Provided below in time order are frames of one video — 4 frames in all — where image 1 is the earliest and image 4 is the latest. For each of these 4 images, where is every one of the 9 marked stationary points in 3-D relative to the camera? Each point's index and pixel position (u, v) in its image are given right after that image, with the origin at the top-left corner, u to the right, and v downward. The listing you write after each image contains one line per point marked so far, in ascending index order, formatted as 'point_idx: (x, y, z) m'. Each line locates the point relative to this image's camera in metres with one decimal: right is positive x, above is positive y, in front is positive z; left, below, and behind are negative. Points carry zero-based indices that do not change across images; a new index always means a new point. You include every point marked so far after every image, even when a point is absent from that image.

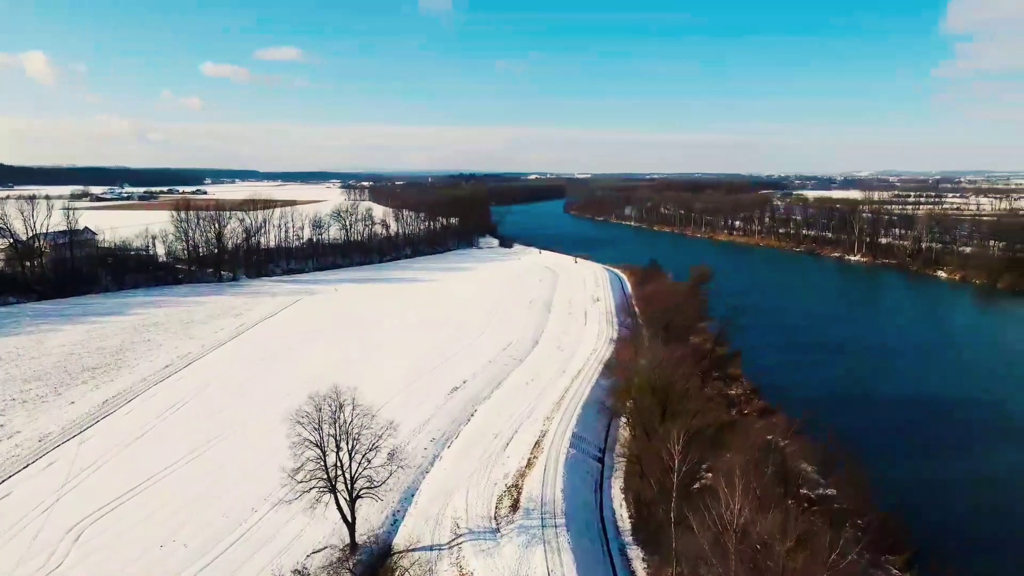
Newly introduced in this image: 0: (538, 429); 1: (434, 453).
0: (+0.7, -4.0, +20.0) m
1: (-2.0, -4.3, +18.7) m
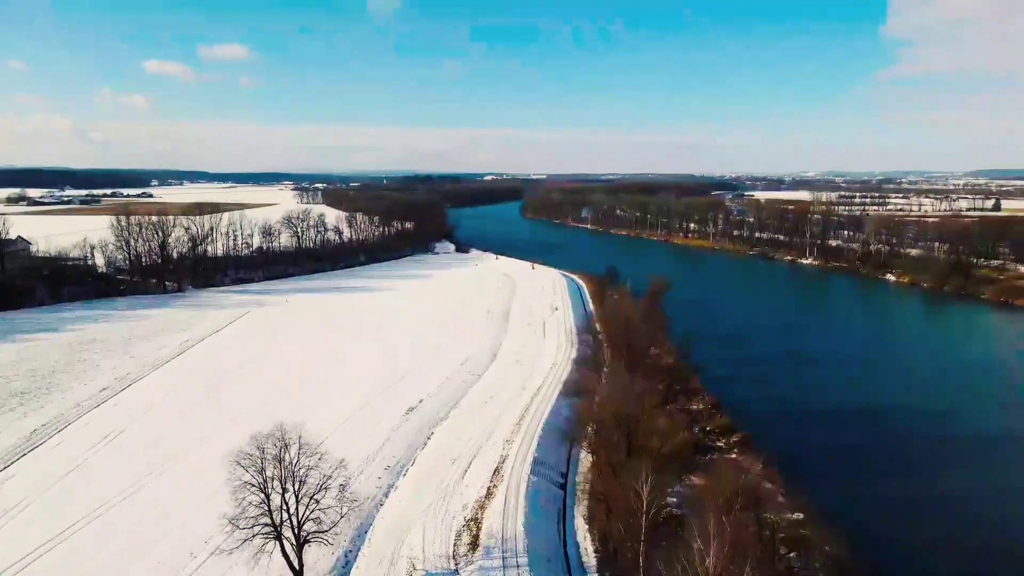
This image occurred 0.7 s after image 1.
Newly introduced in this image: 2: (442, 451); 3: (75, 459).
0: (-0.4, -4.5, +19.3) m
1: (-3.1, -4.8, +17.8) m
2: (-1.9, -4.5, +19.9) m
3: (-12.1, -4.7, +19.9) m
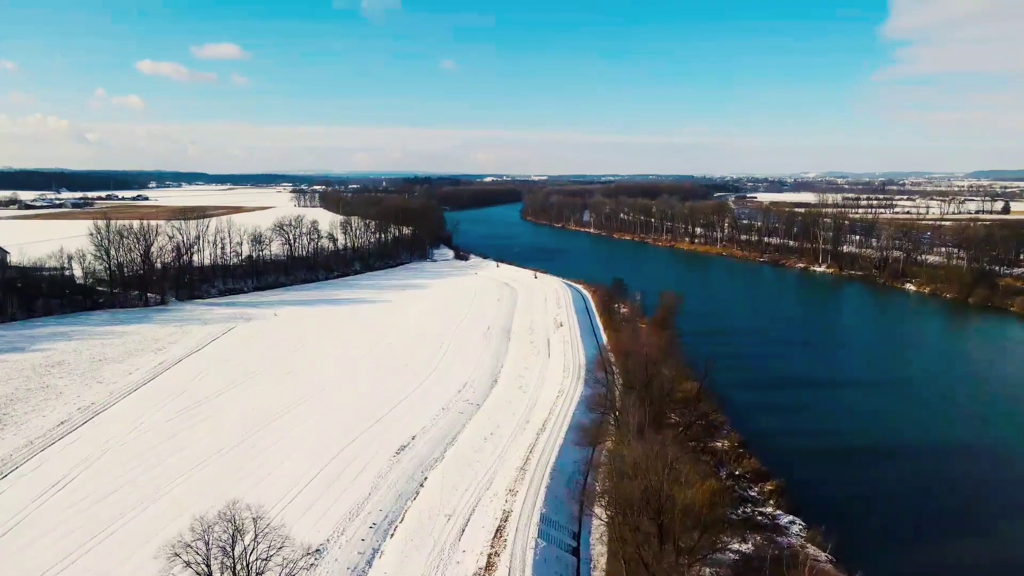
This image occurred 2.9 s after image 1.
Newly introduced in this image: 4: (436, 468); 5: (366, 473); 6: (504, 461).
0: (-0.3, -5.2, +16.8) m
1: (-3.0, -5.5, +15.4) m
2: (-1.8, -5.2, +17.4) m
3: (-12.0, -5.4, +17.4) m
4: (-2.1, -4.9, +19.5) m
5: (-3.9, -4.9, +19.1) m
6: (-0.2, -4.7, +19.7) m
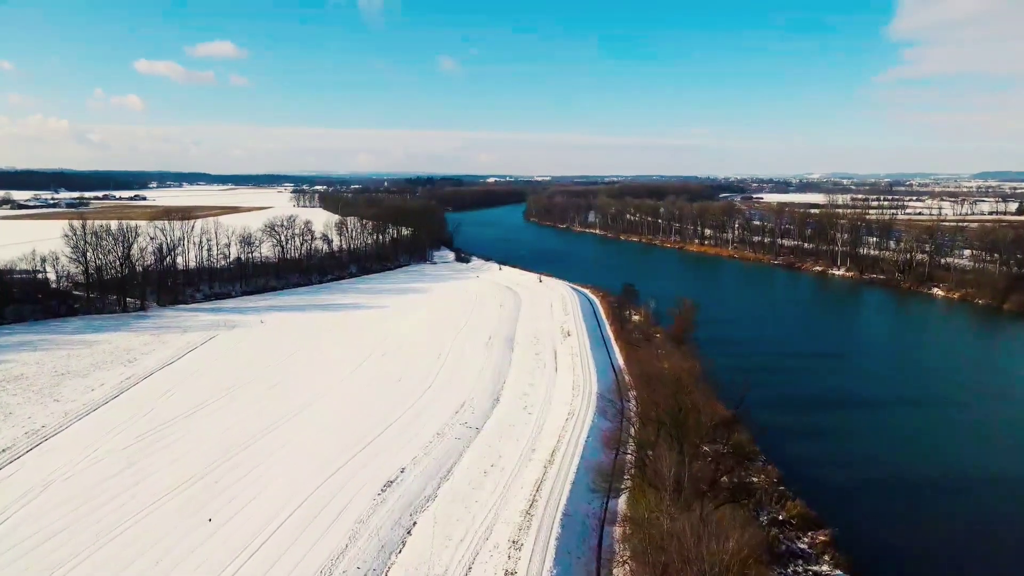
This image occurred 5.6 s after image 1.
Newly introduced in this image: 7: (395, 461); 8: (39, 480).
0: (-0.2, -5.4, +14.0) m
1: (-2.9, -5.8, +12.5) m
2: (-1.7, -5.4, +14.6) m
3: (-11.9, -5.7, +14.6) m
4: (-2.0, -5.2, +16.6) m
5: (-3.8, -5.1, +16.3) m
6: (-0.2, -5.0, +16.9) m
7: (-3.2, -4.7, +19.3) m
8: (-12.1, -4.9, +18.5) m
